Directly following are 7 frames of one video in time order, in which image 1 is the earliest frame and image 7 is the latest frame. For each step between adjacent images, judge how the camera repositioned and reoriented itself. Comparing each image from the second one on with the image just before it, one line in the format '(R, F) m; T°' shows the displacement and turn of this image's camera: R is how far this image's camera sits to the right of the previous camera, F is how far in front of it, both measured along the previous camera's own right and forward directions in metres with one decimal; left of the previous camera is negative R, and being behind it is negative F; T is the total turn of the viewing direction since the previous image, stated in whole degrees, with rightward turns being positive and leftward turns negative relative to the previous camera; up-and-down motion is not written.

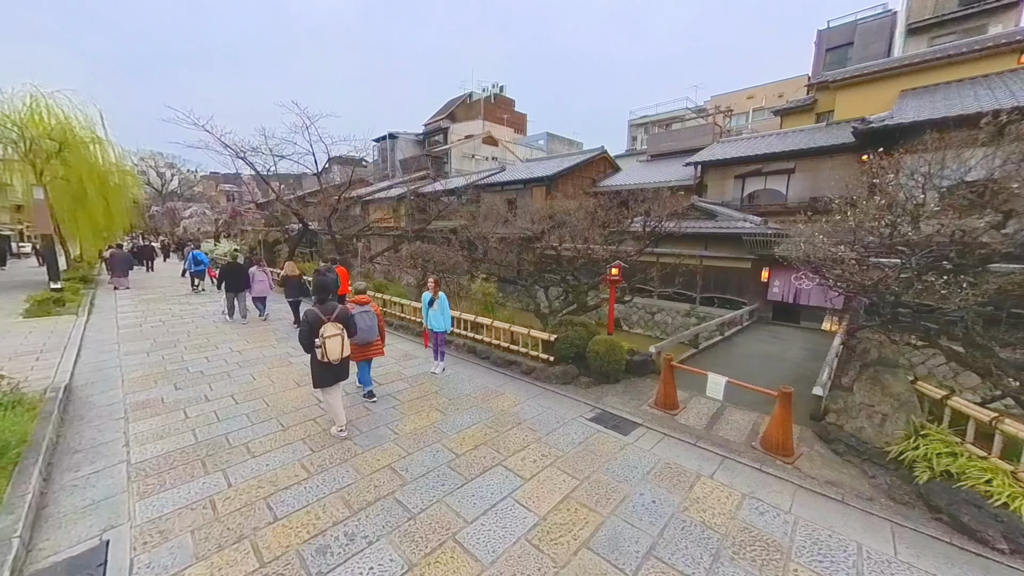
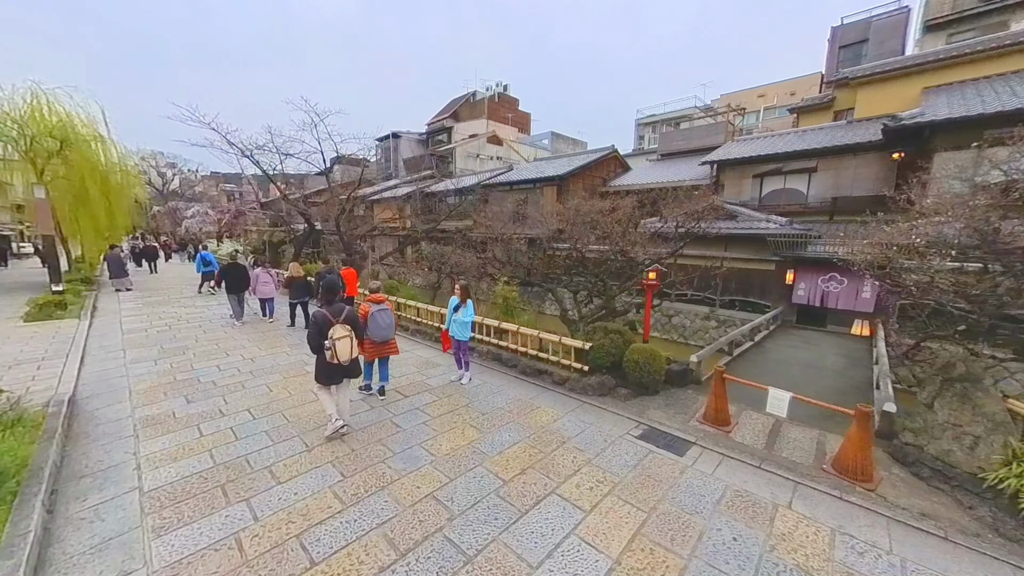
(-0.5, +0.3) m; 0°
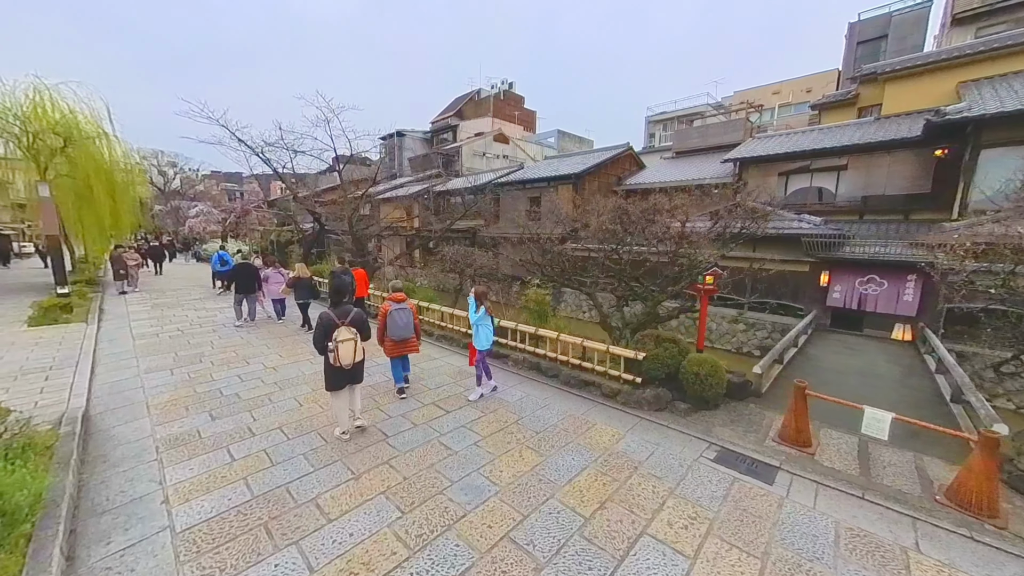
(-0.7, +0.4) m; 0°
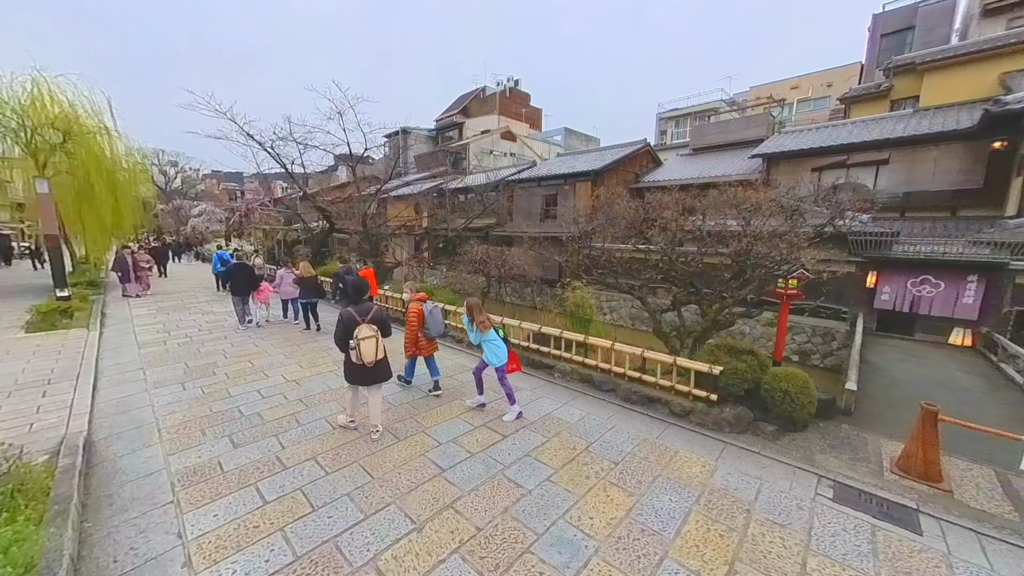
(-0.8, +0.6) m; 0°
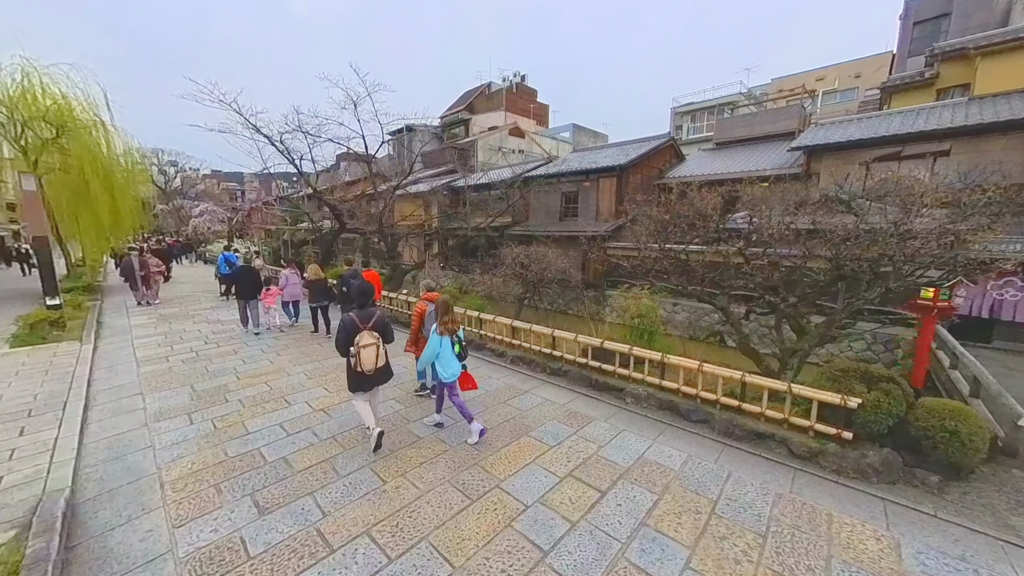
(-0.9, +0.8) m; 0°
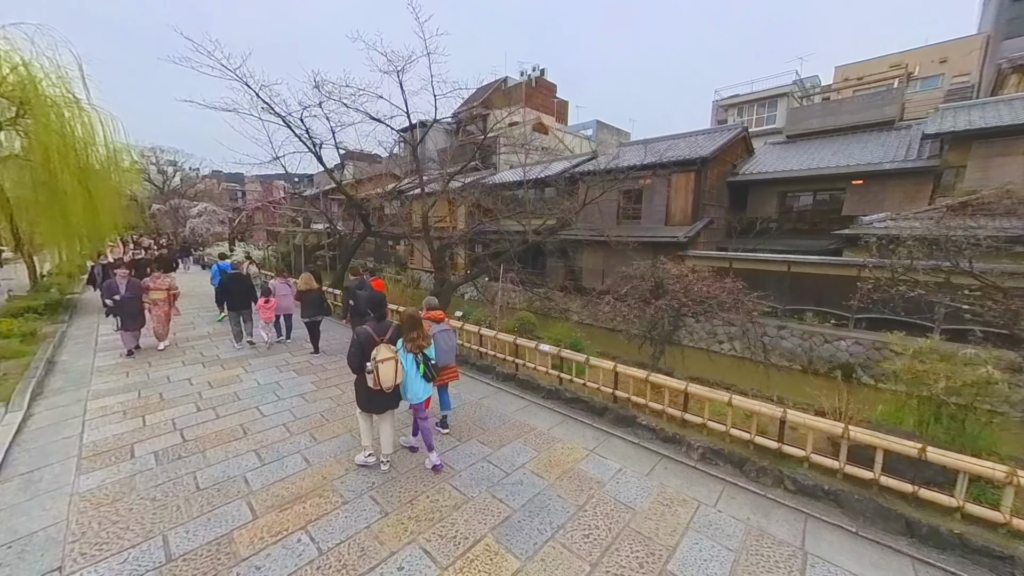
(-2.2, +2.3) m; 0°
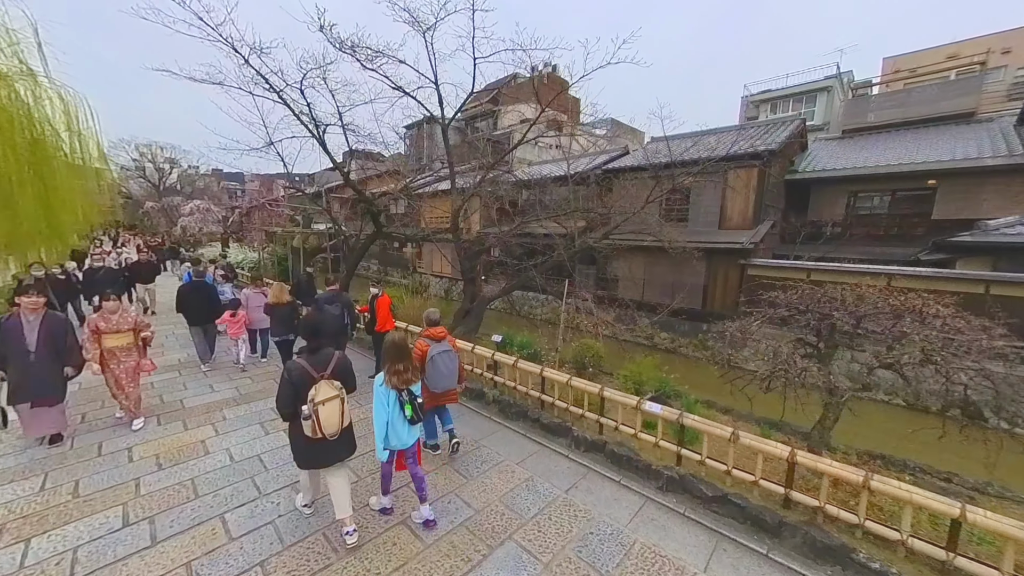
(-1.1, +1.7) m; 0°
